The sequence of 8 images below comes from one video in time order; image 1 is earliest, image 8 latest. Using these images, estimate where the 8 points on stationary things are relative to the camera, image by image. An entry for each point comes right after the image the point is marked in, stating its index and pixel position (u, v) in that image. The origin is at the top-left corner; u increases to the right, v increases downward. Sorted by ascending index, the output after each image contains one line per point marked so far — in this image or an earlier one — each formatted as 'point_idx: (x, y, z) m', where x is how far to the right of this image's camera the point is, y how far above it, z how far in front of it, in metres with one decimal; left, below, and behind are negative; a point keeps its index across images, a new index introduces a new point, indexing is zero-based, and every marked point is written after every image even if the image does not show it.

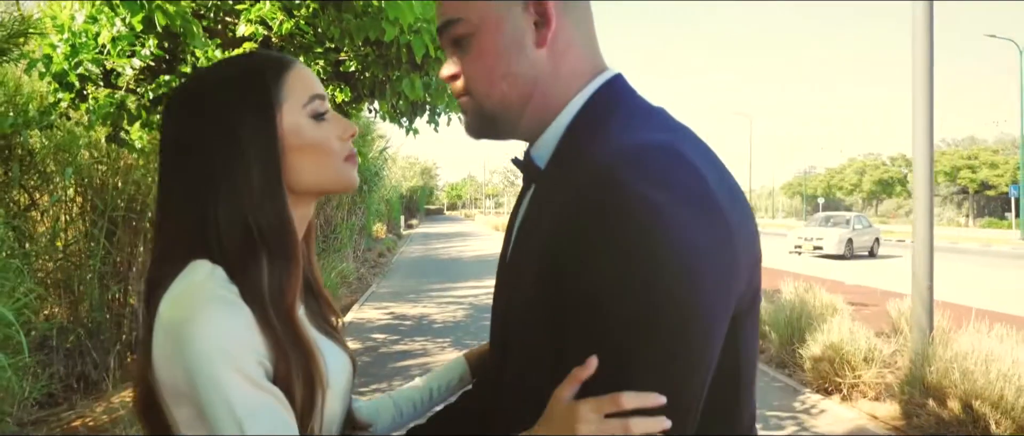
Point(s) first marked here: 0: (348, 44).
0: (-0.8, +0.8, +5.1) m
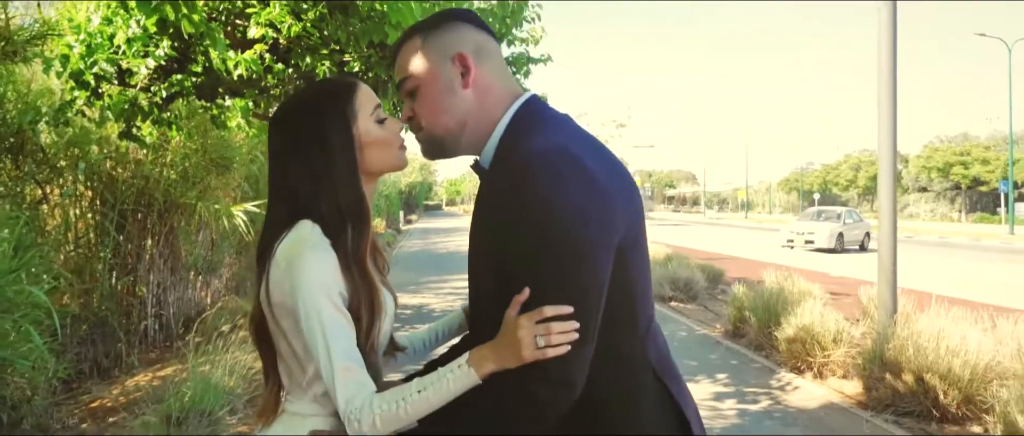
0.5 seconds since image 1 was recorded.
0: (-0.8, +0.9, +5.4) m
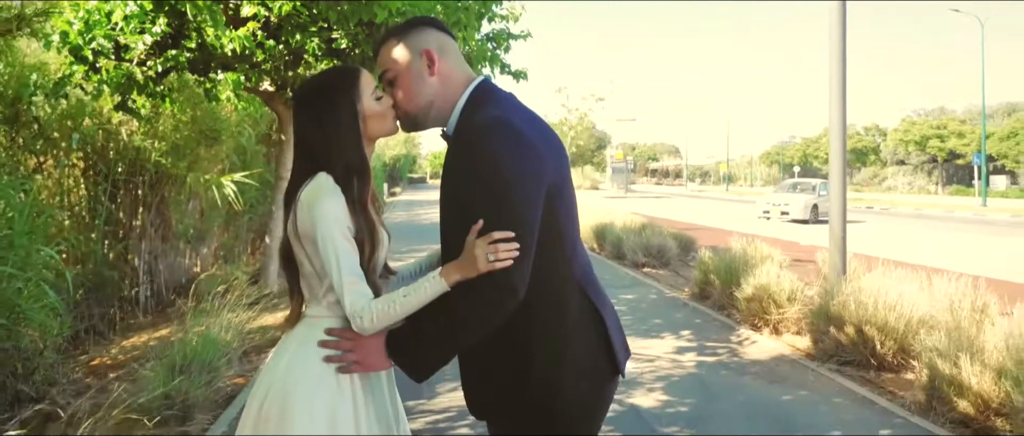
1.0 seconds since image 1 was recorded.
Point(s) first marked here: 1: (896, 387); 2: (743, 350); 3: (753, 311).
0: (-0.9, +1.1, +5.8) m
1: (+1.6, -0.7, +4.3) m
2: (+1.2, -0.7, +5.4) m
3: (+1.4, -0.5, +5.9) m
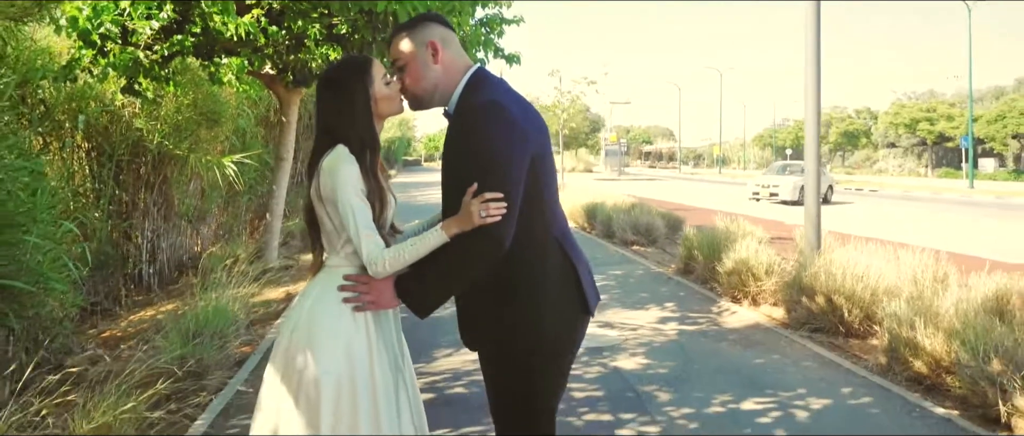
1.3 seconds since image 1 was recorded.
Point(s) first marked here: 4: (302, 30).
0: (-1.0, +1.2, +6.1) m
1: (+1.6, -0.6, +4.7) m
2: (+1.2, -0.6, +5.7) m
3: (+1.3, -0.4, +6.2) m
4: (-1.4, +1.3, +7.0) m
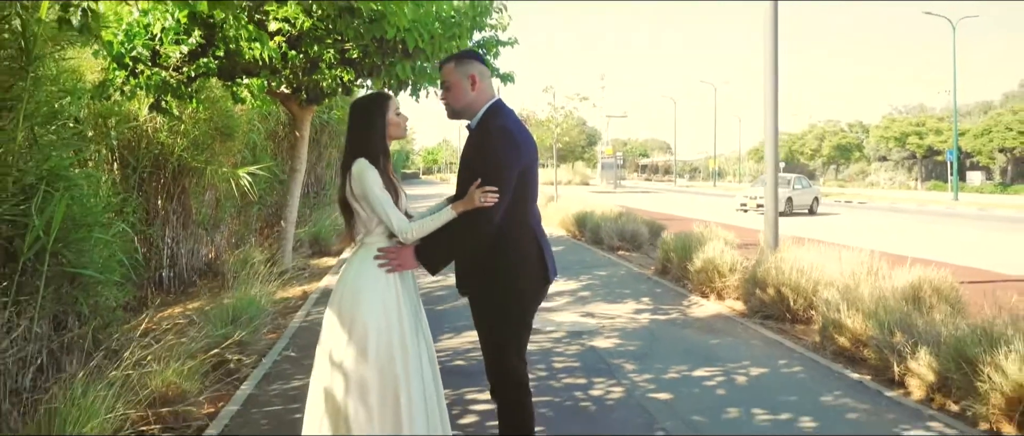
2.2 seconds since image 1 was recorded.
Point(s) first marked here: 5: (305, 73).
0: (-1.0, +1.2, +6.9) m
1: (+1.5, -0.6, +5.4) m
2: (+1.1, -0.6, +6.5) m
3: (+1.3, -0.4, +7.0) m
4: (-1.5, +1.2, +7.8) m
5: (-1.7, +1.2, +8.6) m
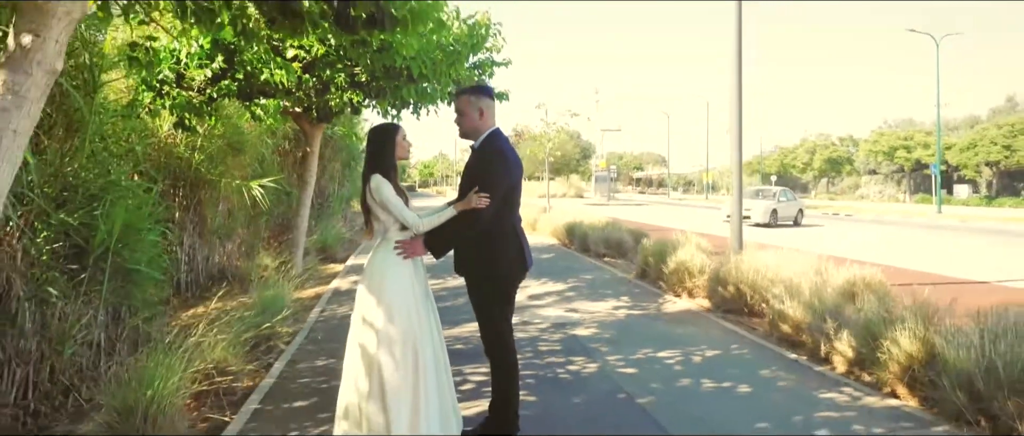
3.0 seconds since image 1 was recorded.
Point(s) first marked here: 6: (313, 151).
0: (-1.1, +1.1, +7.7) m
1: (+1.5, -0.6, +6.3) m
2: (+1.1, -0.6, +7.3) m
3: (+1.2, -0.5, +7.8) m
4: (-1.5, +1.2, +8.7) m
5: (-1.8, +1.1, +9.4) m
6: (-2.1, +0.7, +11.0) m
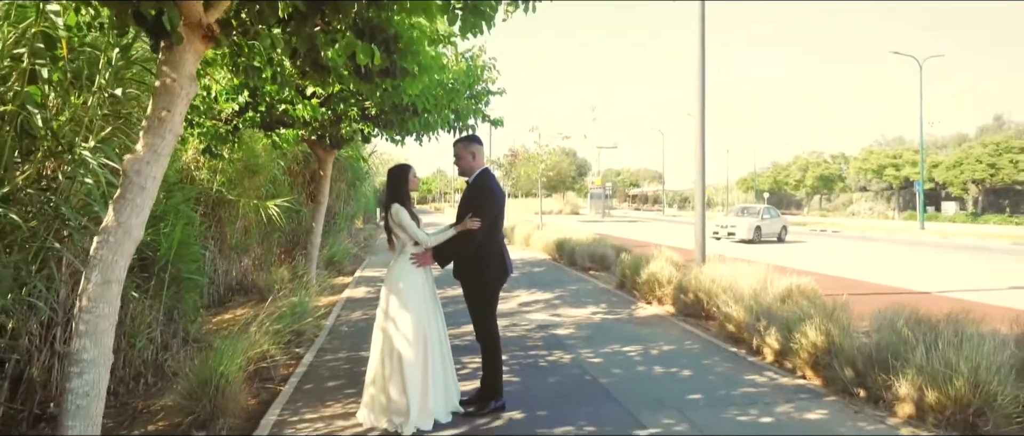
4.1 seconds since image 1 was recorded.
0: (-1.2, +1.0, +8.8) m
1: (+1.4, -0.8, +7.4) m
2: (+1.0, -0.8, +8.4) m
3: (+1.2, -0.6, +8.9) m
4: (-1.6, +1.0, +9.8) m
5: (-1.8, +1.0, +10.6) m
6: (-2.2, +0.5, +12.1) m
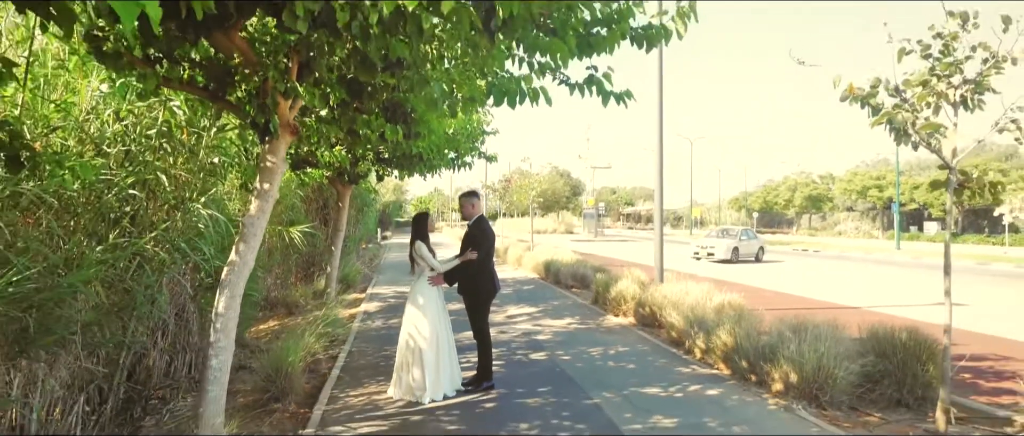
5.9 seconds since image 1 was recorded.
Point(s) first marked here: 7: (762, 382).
0: (-1.2, +0.7, +10.7) m
1: (+1.3, -1.0, +9.2) m
2: (+0.9, -1.0, +10.2) m
3: (+1.1, -0.9, +10.7) m
4: (-1.7, +0.7, +11.6) m
5: (-1.9, +0.7, +12.4) m
6: (-2.3, +0.2, +13.9) m
7: (+1.6, -1.0, +6.5) m
